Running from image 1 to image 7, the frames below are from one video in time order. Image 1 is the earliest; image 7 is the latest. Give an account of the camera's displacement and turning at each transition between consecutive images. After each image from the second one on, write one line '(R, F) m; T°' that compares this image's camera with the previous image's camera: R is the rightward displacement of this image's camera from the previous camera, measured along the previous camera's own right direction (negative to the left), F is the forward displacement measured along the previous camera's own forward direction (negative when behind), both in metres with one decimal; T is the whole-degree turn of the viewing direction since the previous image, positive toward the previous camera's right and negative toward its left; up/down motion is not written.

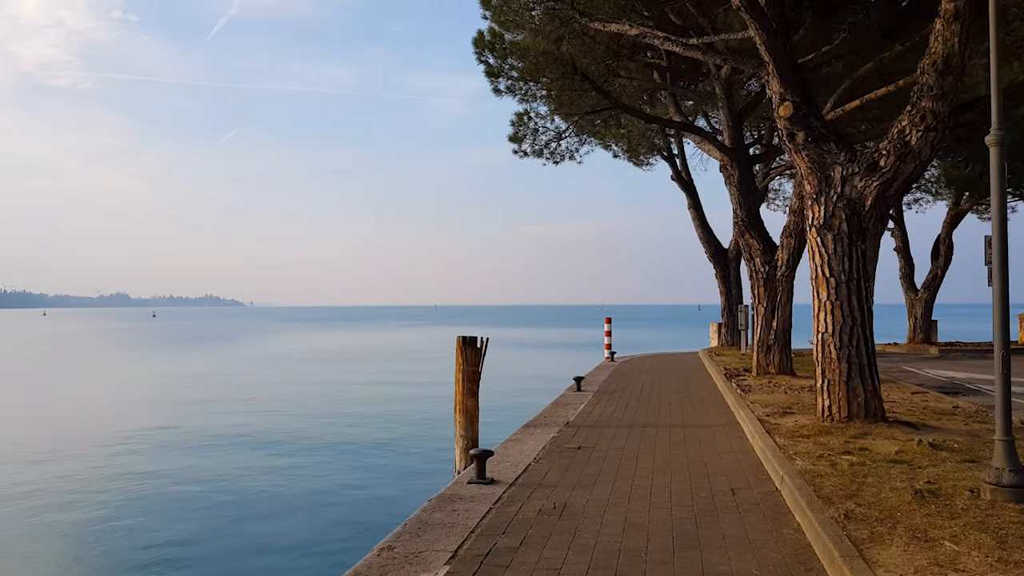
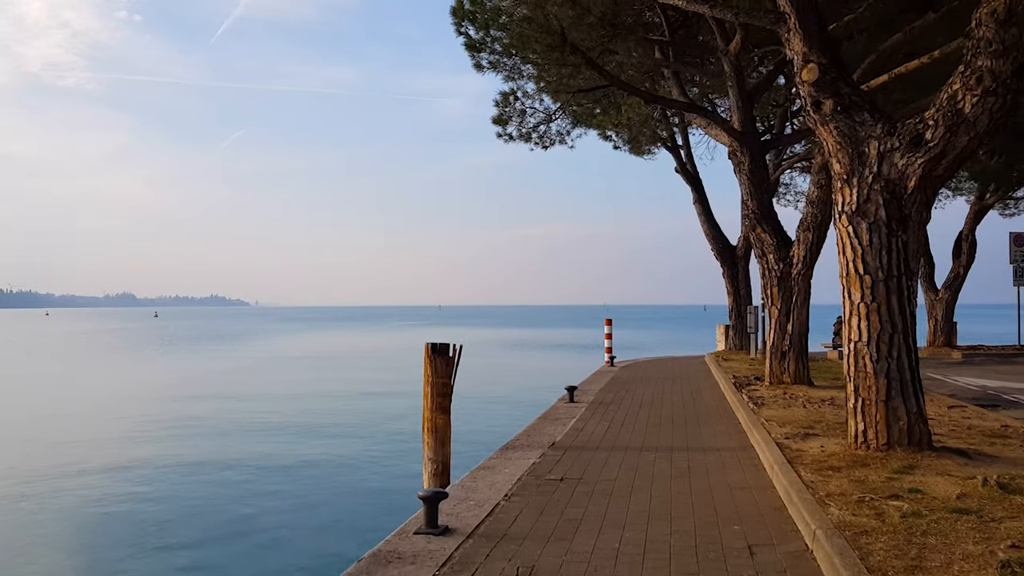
(+0.3, +1.3) m; 0°
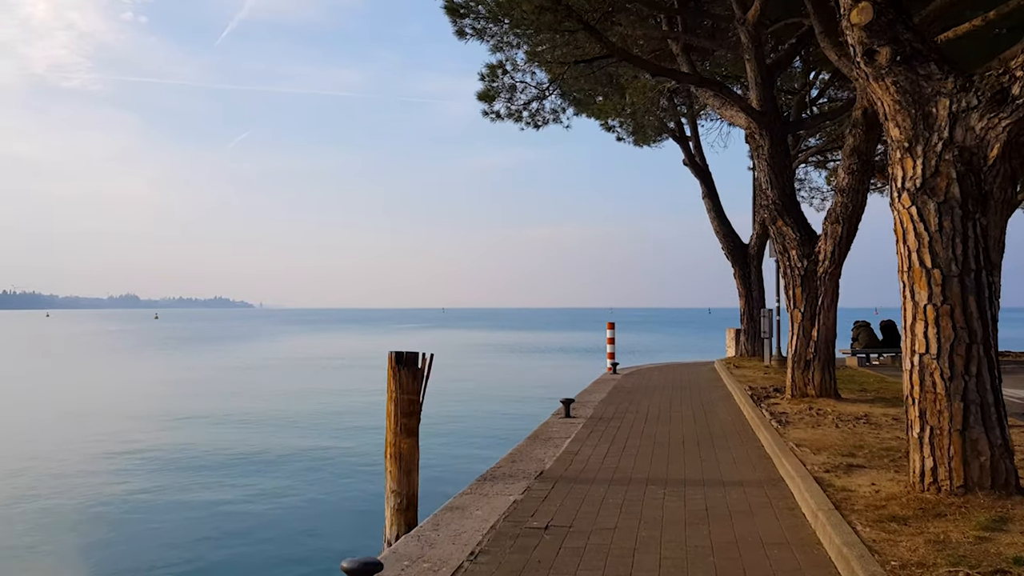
(+0.2, +1.4) m; 0°
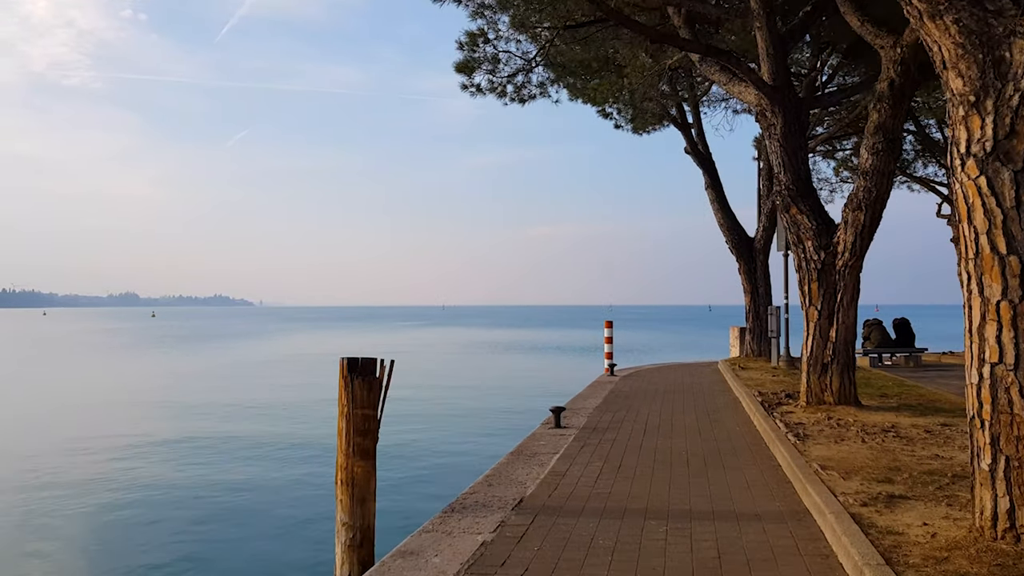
(+0.2, +1.1) m; 0°
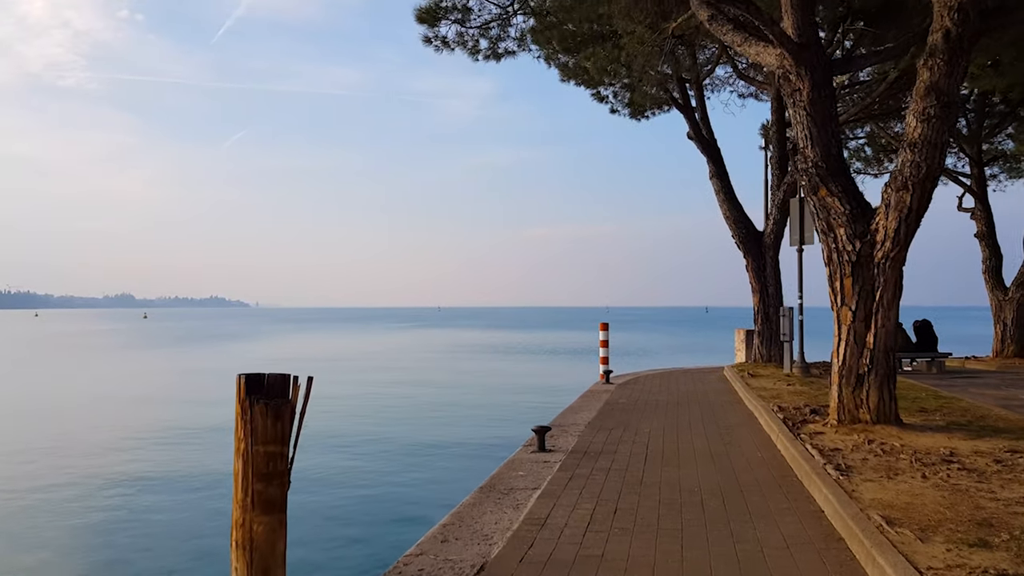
(+0.2, +1.6) m; 0°
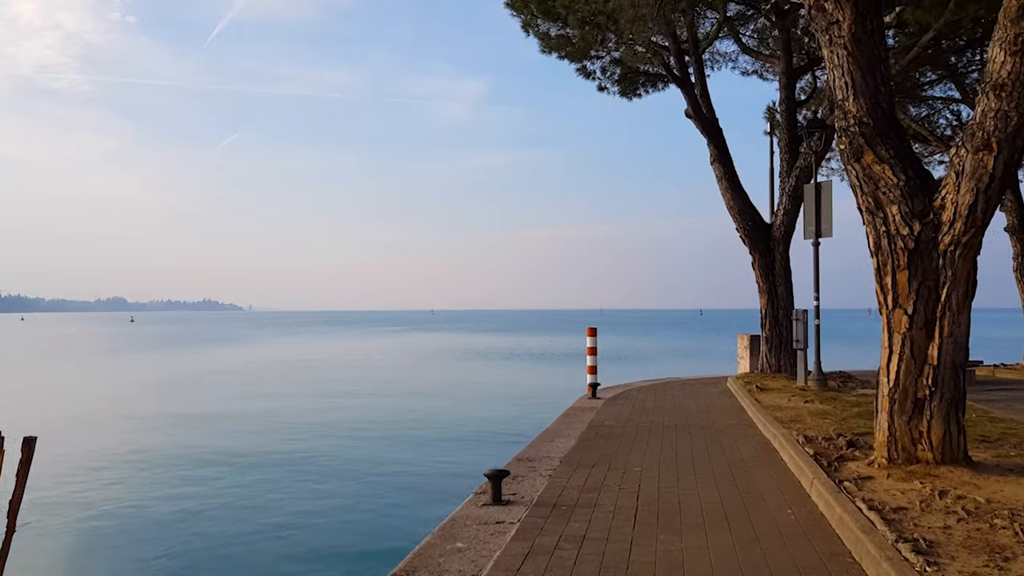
(+0.4, +2.0) m; 0°
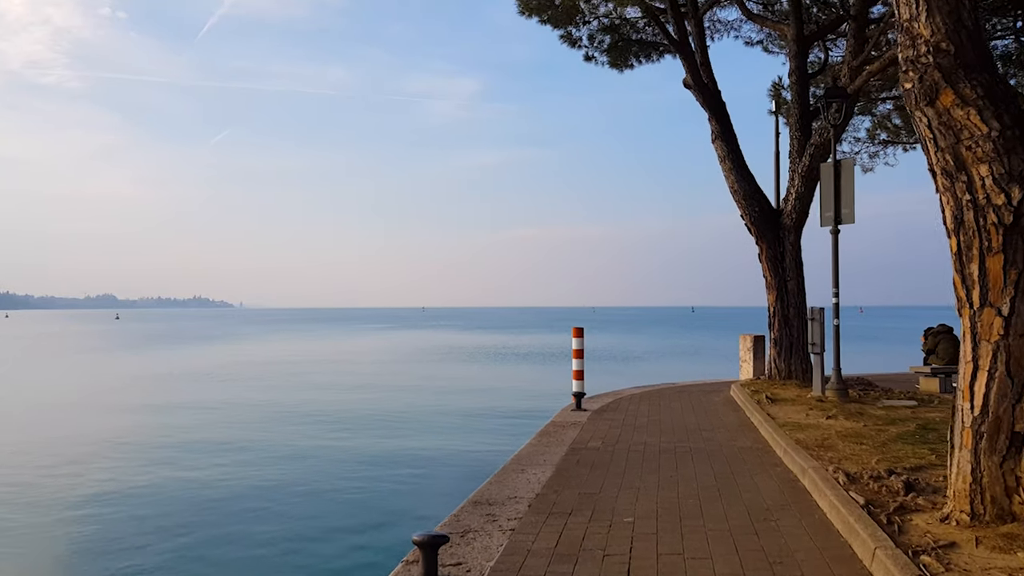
(+0.3, +1.7) m; 0°
